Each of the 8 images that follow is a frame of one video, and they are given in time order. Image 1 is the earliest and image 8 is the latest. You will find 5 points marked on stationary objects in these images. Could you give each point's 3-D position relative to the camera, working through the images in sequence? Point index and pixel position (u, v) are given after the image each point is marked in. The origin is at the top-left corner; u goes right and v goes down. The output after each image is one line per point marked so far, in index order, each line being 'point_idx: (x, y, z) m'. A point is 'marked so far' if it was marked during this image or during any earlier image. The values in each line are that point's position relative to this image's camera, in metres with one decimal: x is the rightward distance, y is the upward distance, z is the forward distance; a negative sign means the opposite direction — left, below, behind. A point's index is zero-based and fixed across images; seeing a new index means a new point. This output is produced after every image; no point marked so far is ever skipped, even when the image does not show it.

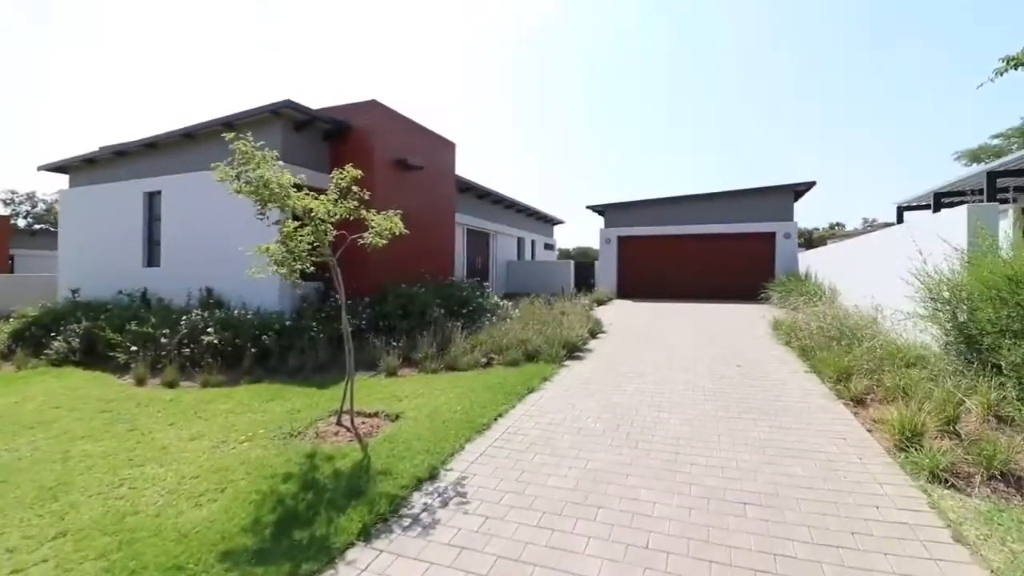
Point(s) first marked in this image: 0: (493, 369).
0: (-0.3, -1.1, +6.9) m
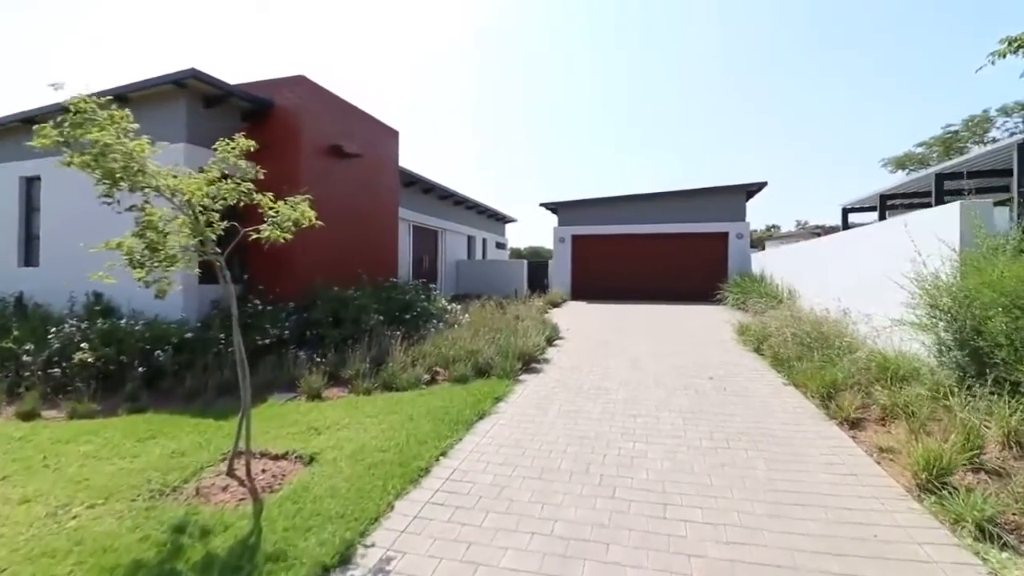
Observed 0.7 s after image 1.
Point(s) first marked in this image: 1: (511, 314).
0: (-0.9, -1.2, +5.9) m
1: (0.0, -0.5, +9.8) m
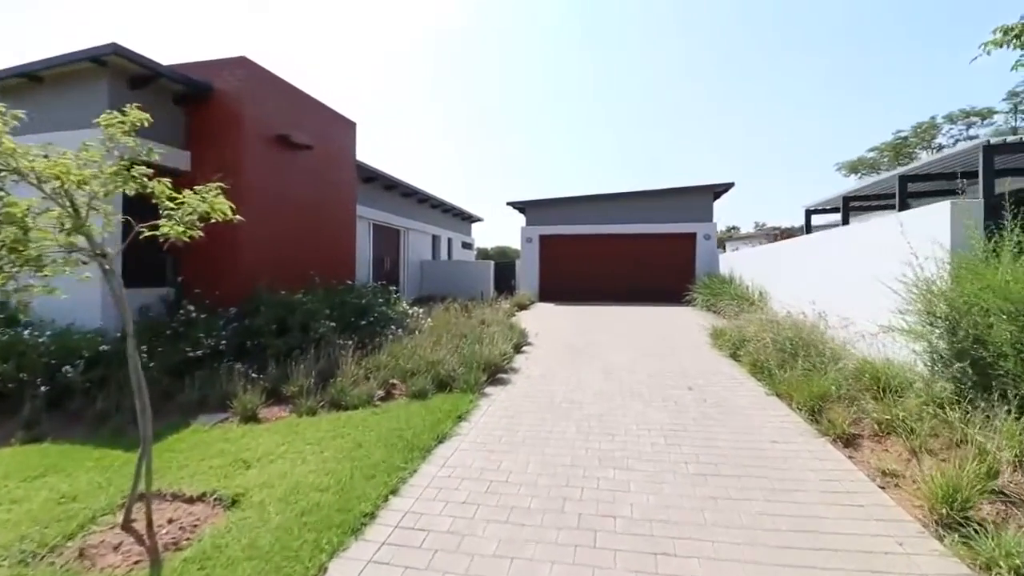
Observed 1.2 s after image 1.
0: (-1.3, -1.2, +5.3) m
1: (-0.7, -0.6, +9.3) m
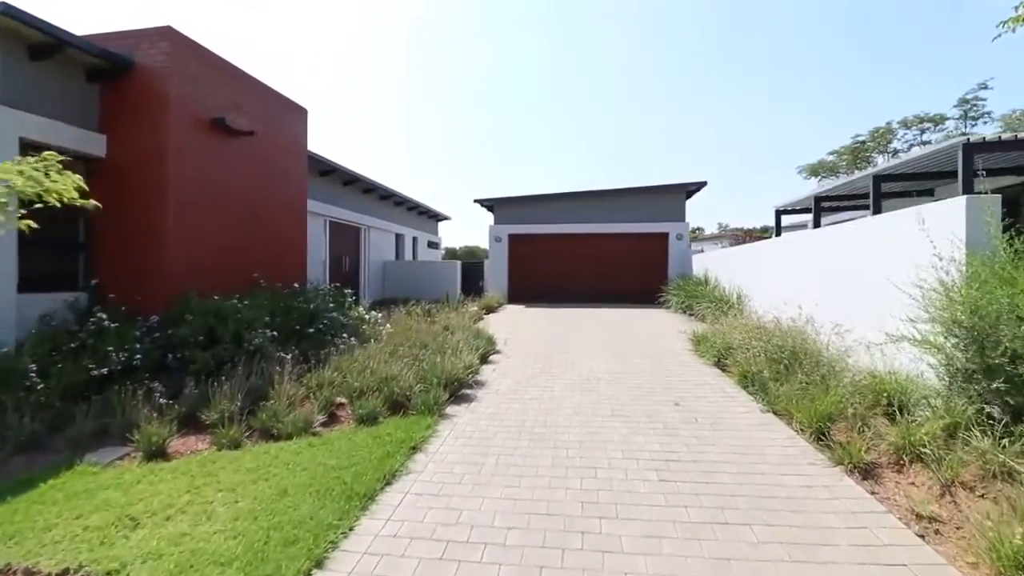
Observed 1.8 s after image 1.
0: (-1.6, -1.3, +4.4) m
1: (-1.2, -0.6, +8.5) m
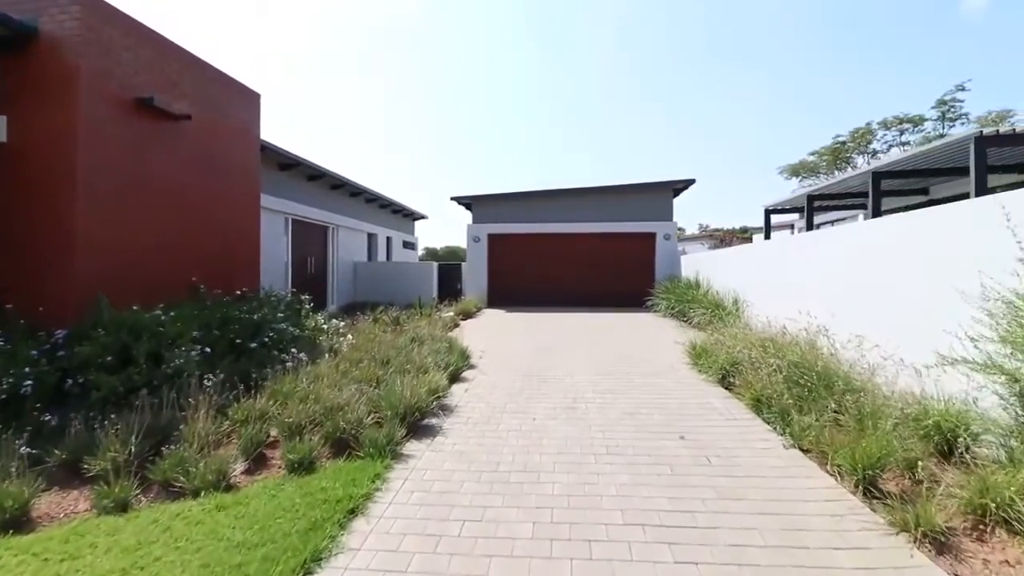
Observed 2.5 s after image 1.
0: (-1.8, -1.4, +3.5) m
1: (-1.6, -0.7, +7.5) m
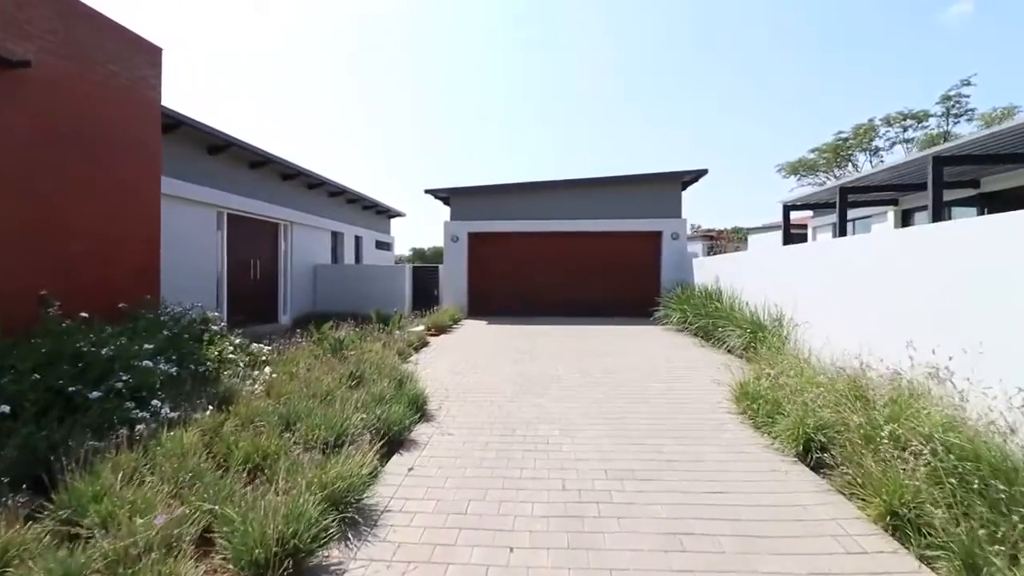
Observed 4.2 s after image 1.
0: (-2.0, -1.6, +1.5) m
1: (-1.9, -0.9, +5.5) m
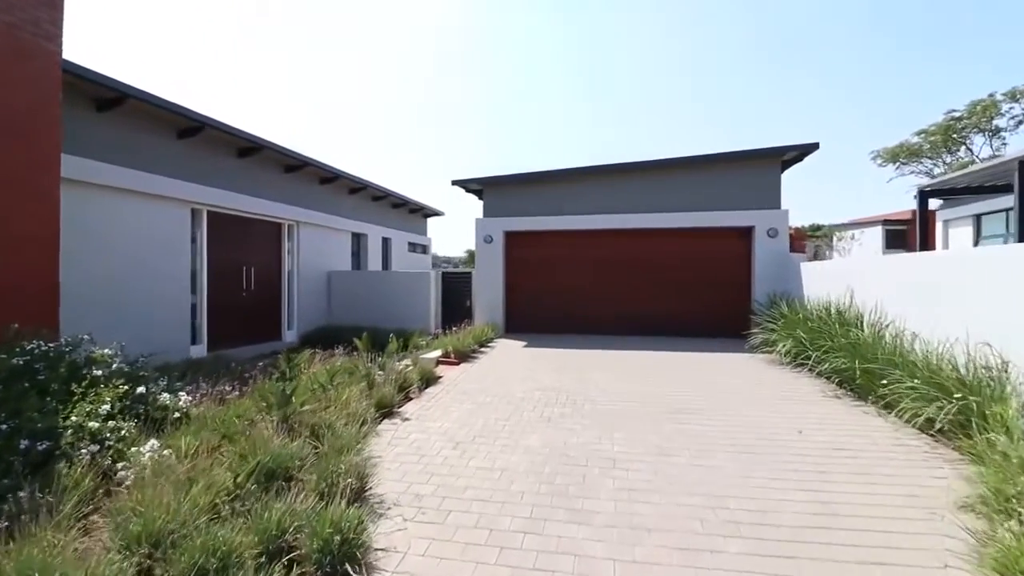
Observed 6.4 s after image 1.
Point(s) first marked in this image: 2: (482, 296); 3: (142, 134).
0: (-2.3, -1.8, -0.6) m
1: (-1.7, -1.1, +3.4) m
2: (-0.6, -0.2, +10.9) m
3: (-5.2, +2.2, +7.0) m
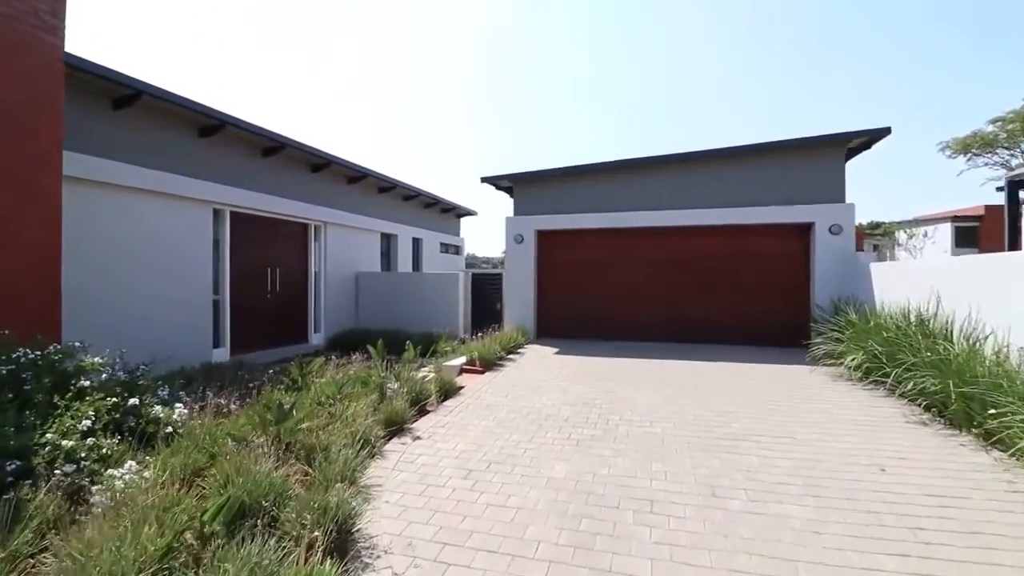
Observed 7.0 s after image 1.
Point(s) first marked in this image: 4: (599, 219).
0: (-2.6, -1.8, -1.0) m
1: (-1.6, -1.1, +3.0) m
2: (+0.1, -0.2, +10.4) m
3: (-4.8, +2.1, +6.8) m
4: (+1.8, +1.3, +9.8) m
